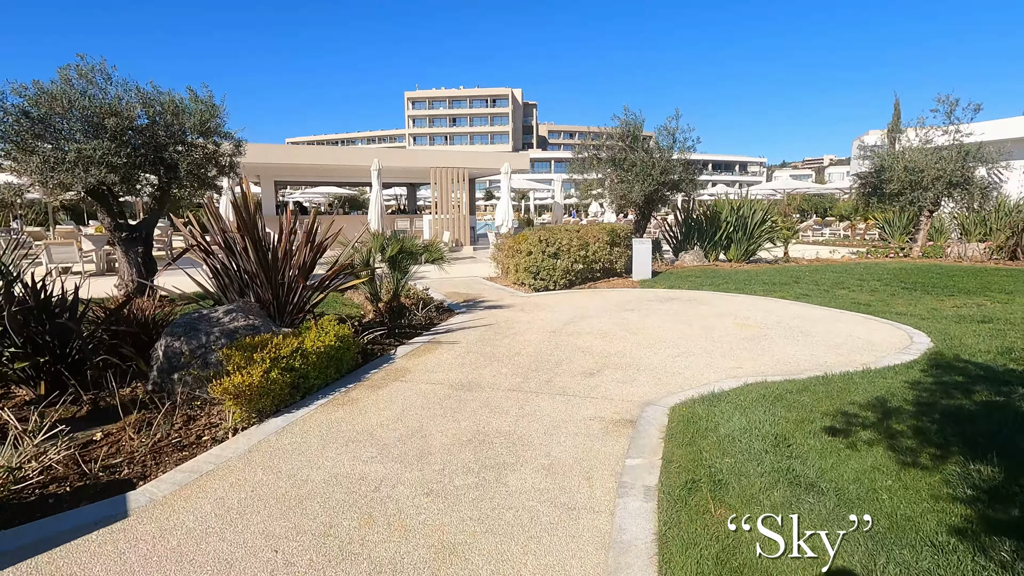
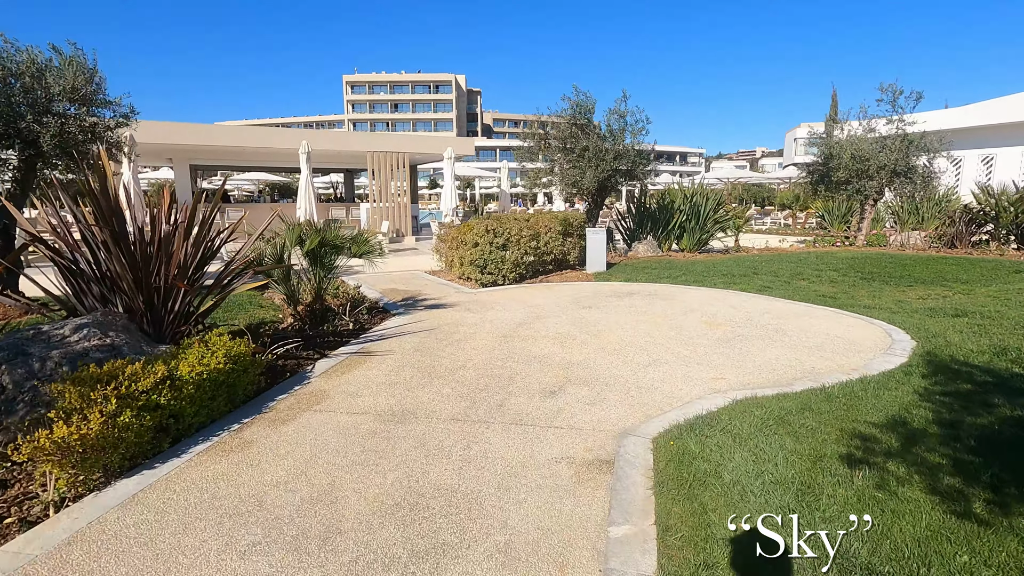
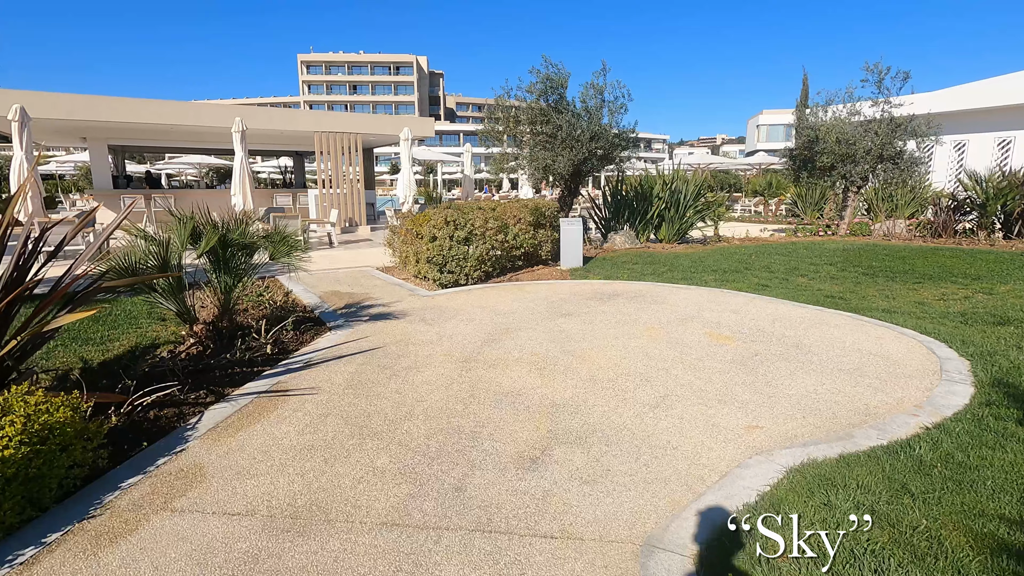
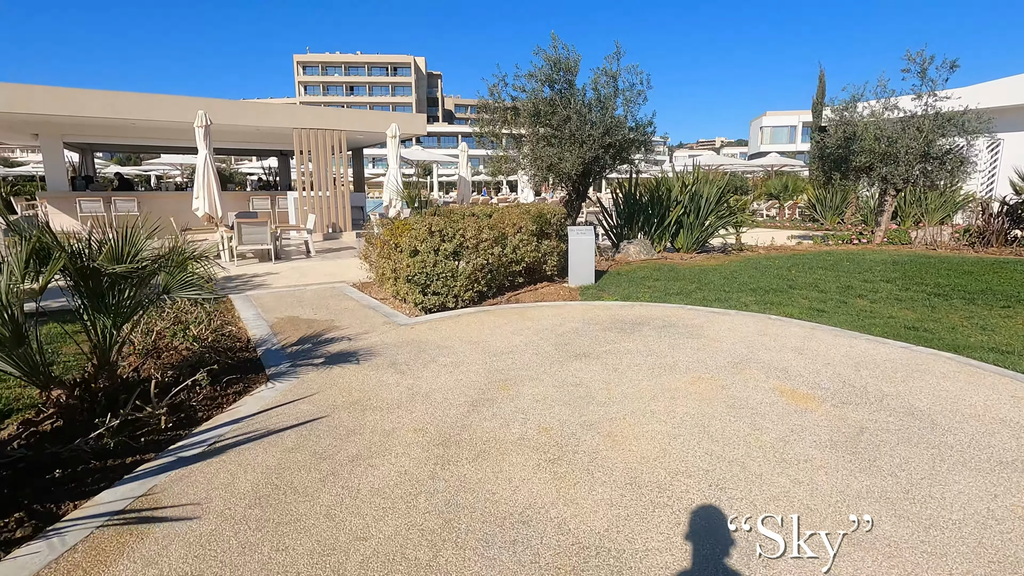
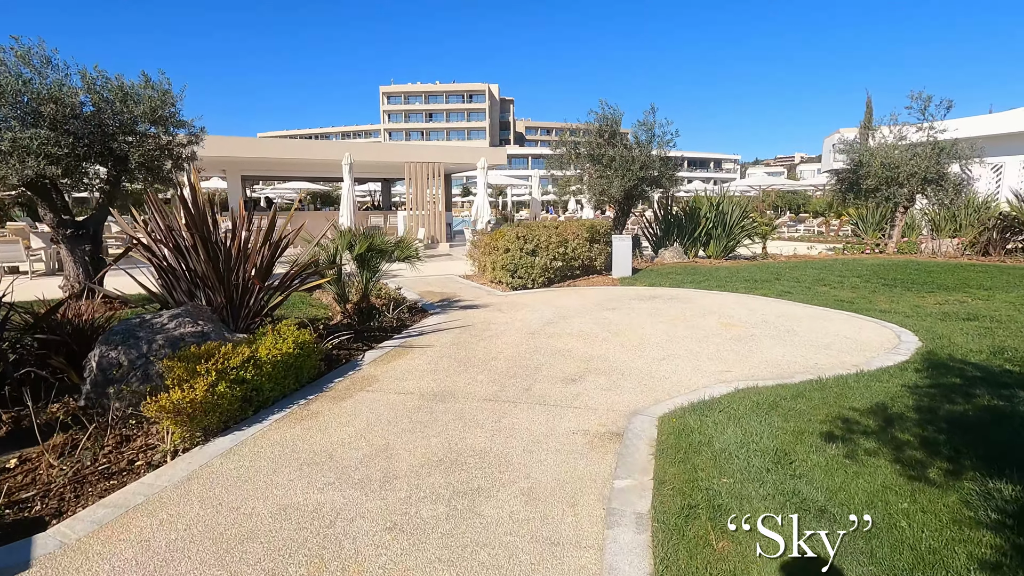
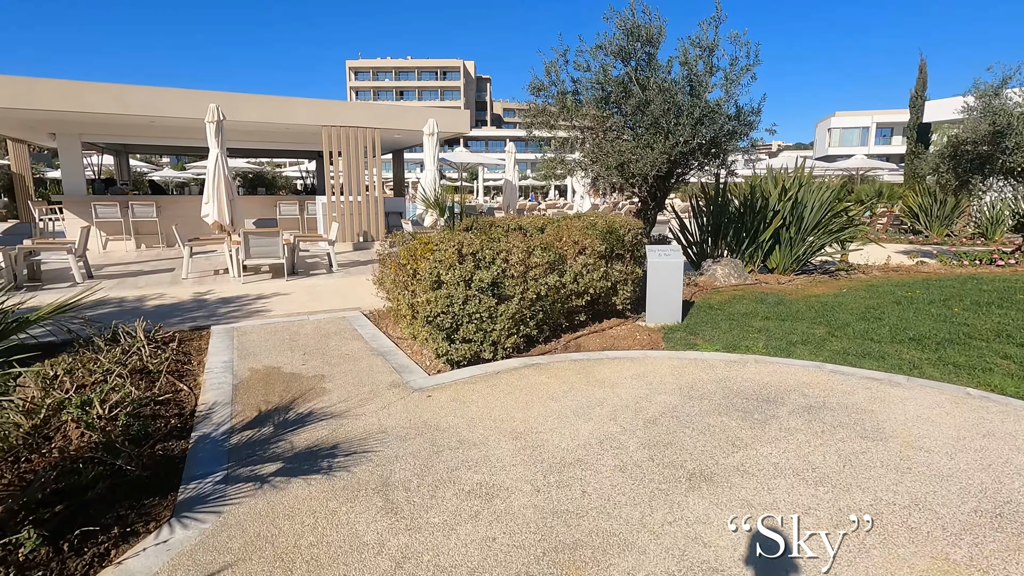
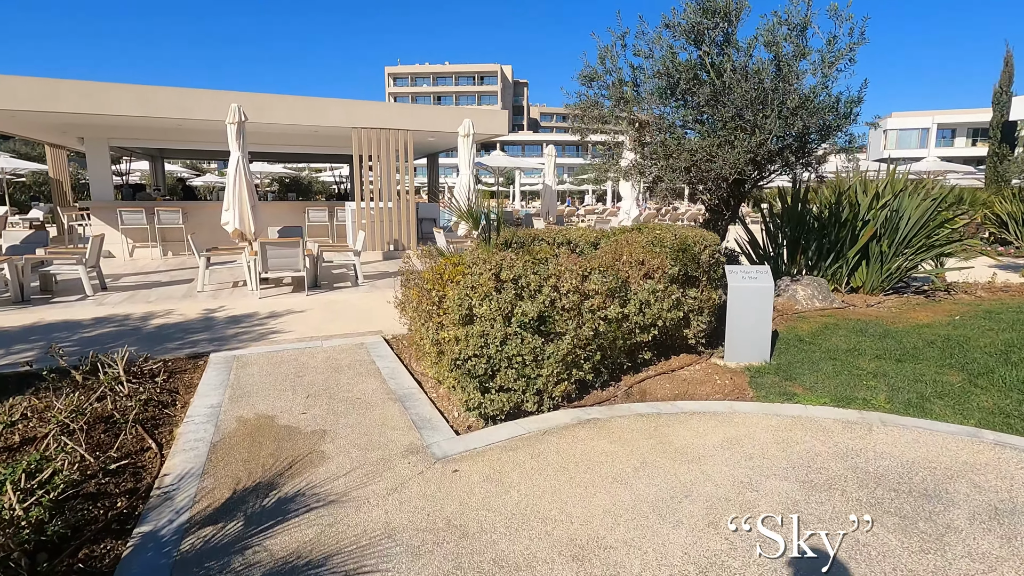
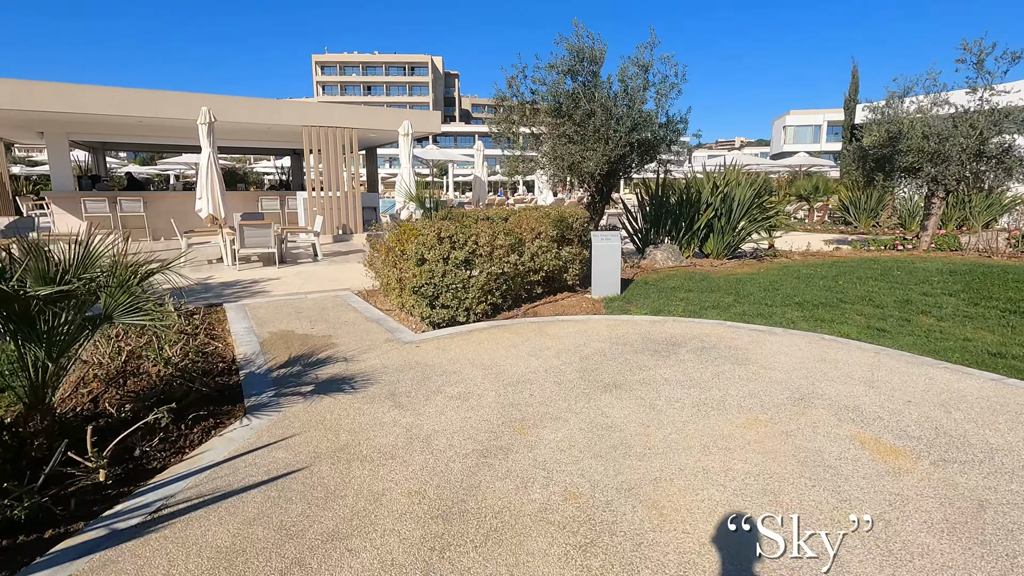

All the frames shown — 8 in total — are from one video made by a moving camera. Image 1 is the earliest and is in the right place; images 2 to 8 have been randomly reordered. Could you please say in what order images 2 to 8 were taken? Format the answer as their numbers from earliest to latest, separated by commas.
5, 2, 3, 4, 8, 6, 7
